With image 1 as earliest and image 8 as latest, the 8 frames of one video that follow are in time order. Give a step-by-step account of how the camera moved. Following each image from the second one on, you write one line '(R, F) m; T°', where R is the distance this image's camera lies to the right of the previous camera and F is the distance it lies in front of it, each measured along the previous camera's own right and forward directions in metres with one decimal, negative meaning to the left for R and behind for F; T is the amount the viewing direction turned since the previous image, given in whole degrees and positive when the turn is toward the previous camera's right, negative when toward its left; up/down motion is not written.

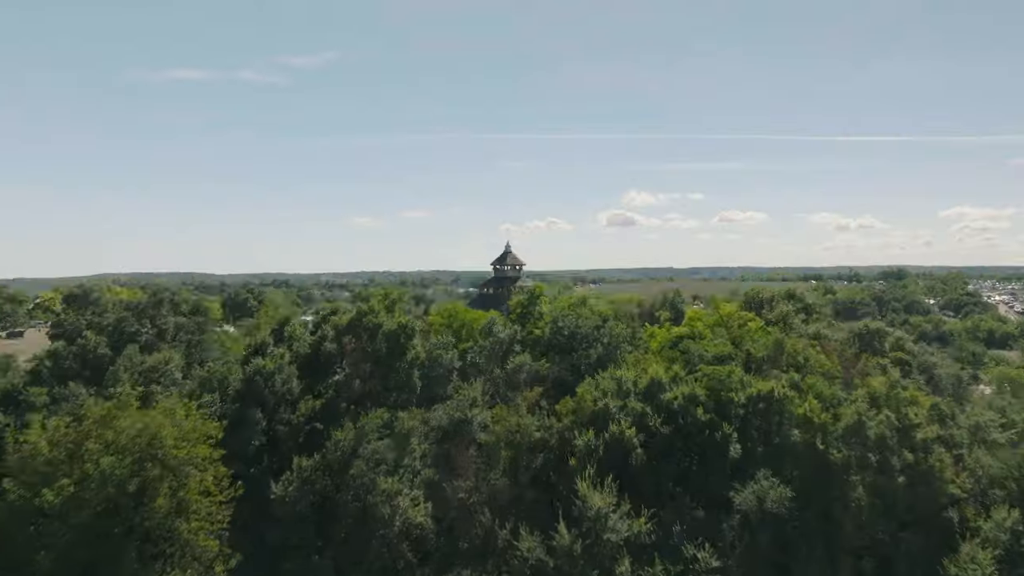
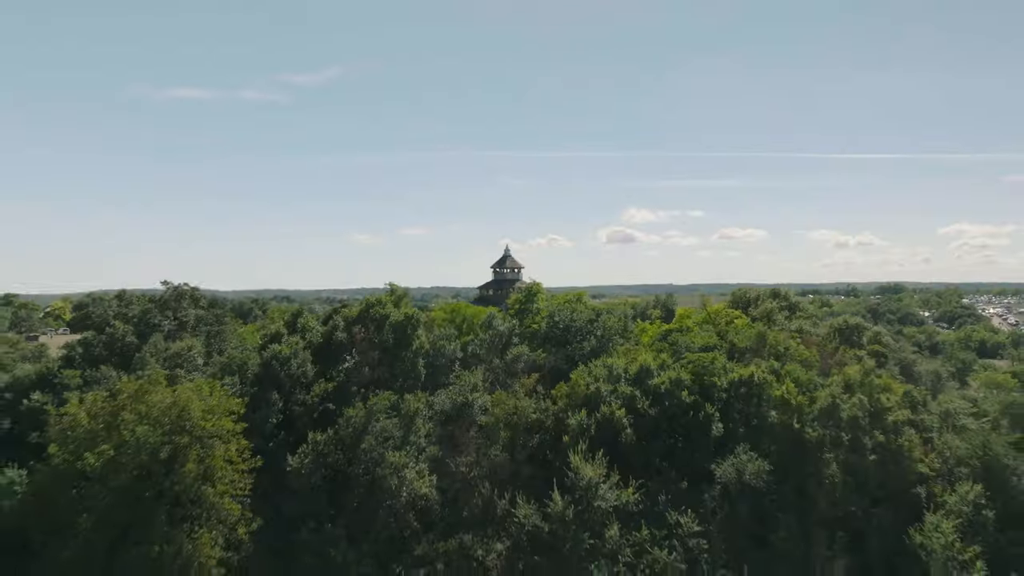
(+0.1, -1.9) m; 0°
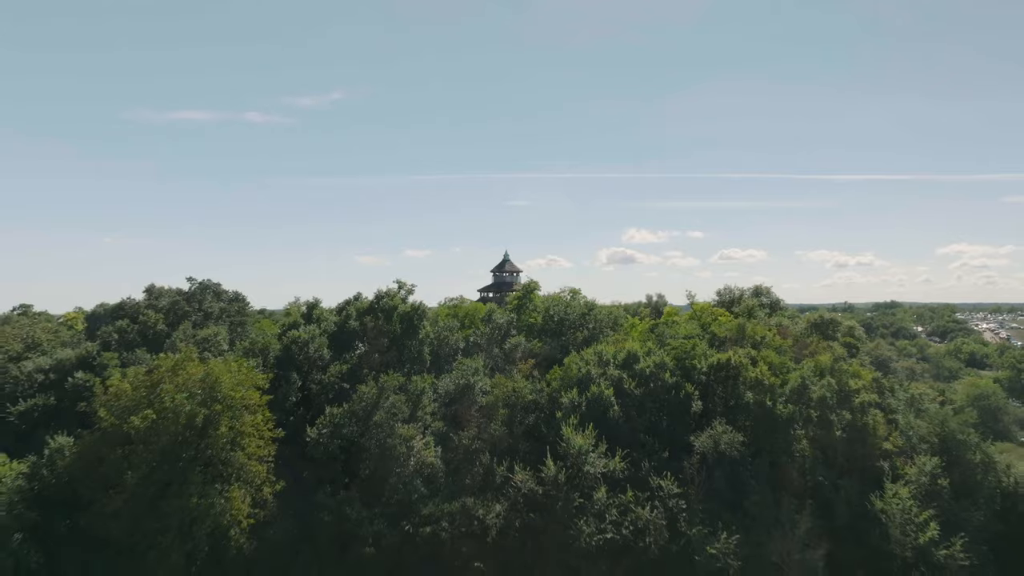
(+0.1, -2.6) m; 0°
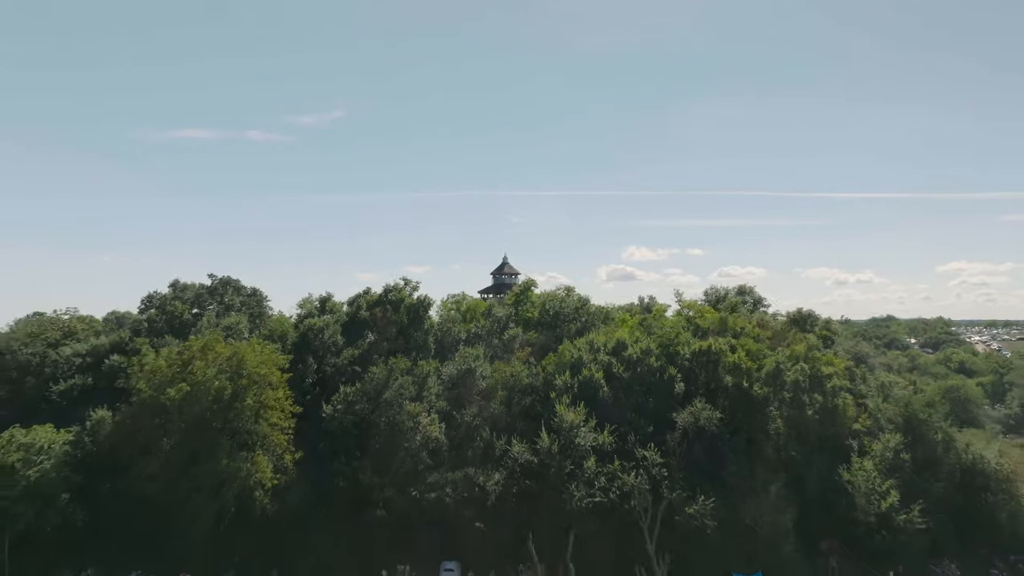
(+0.1, -2.6) m; 0°
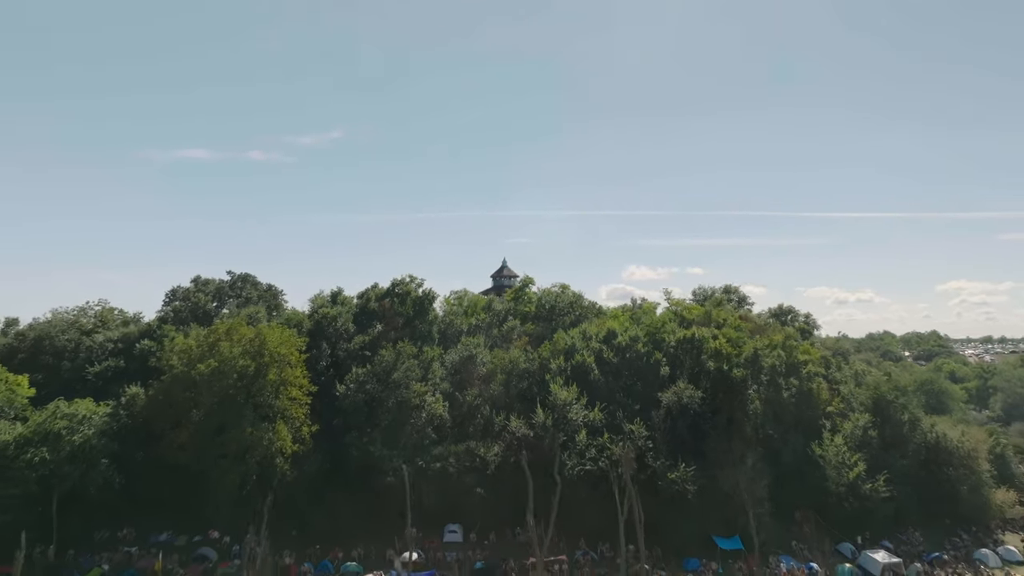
(+0.1, -2.6) m; 0°
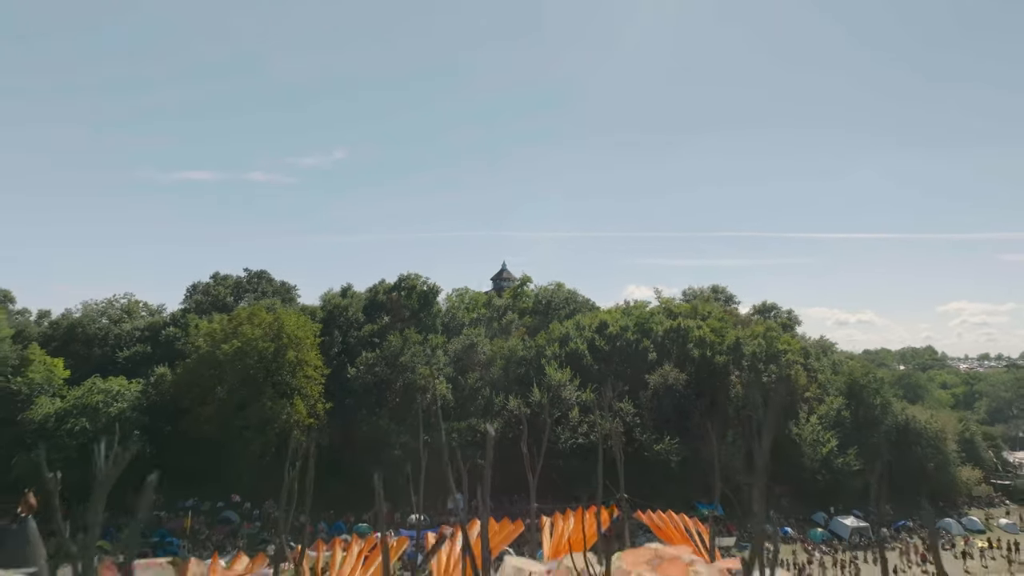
(+0.1, -2.6) m; 0°
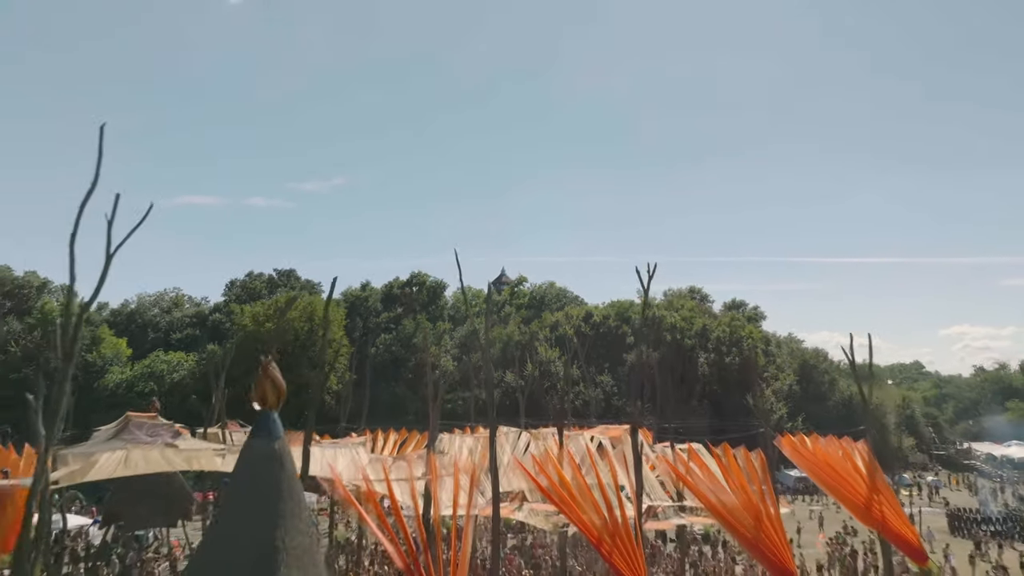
(+0.2, -5.7) m; 0°
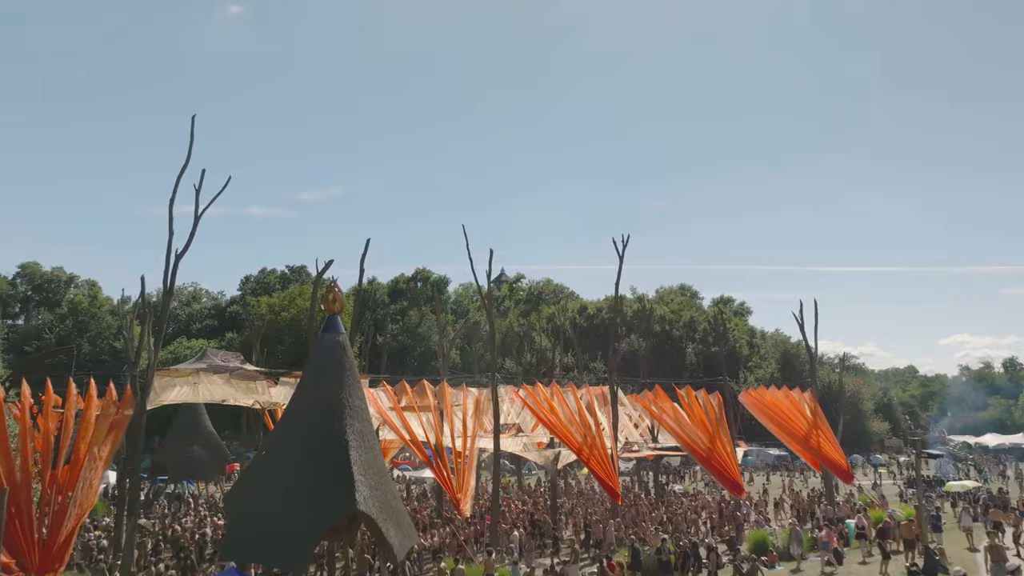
(0.0, -2.7) m; 0°
